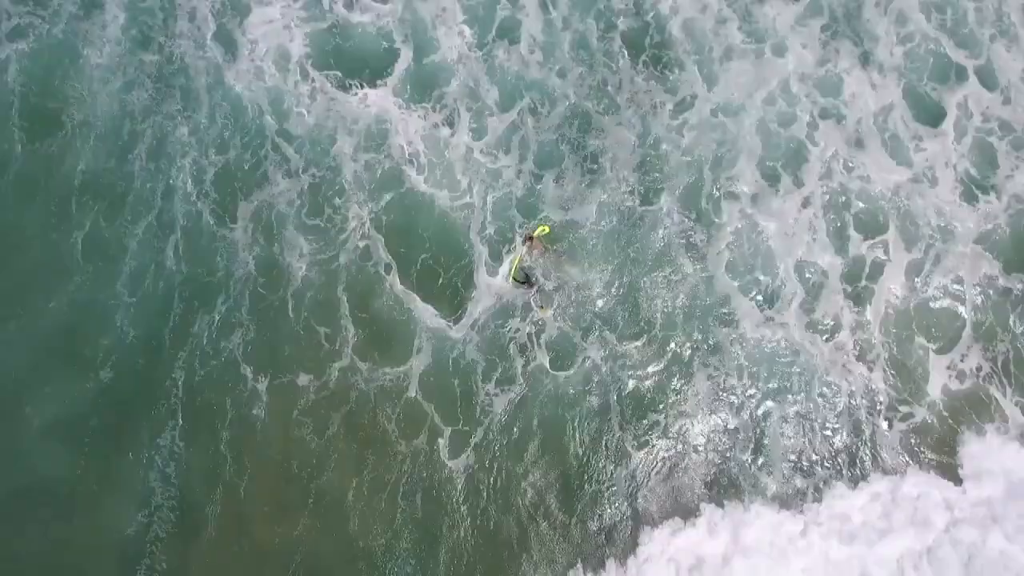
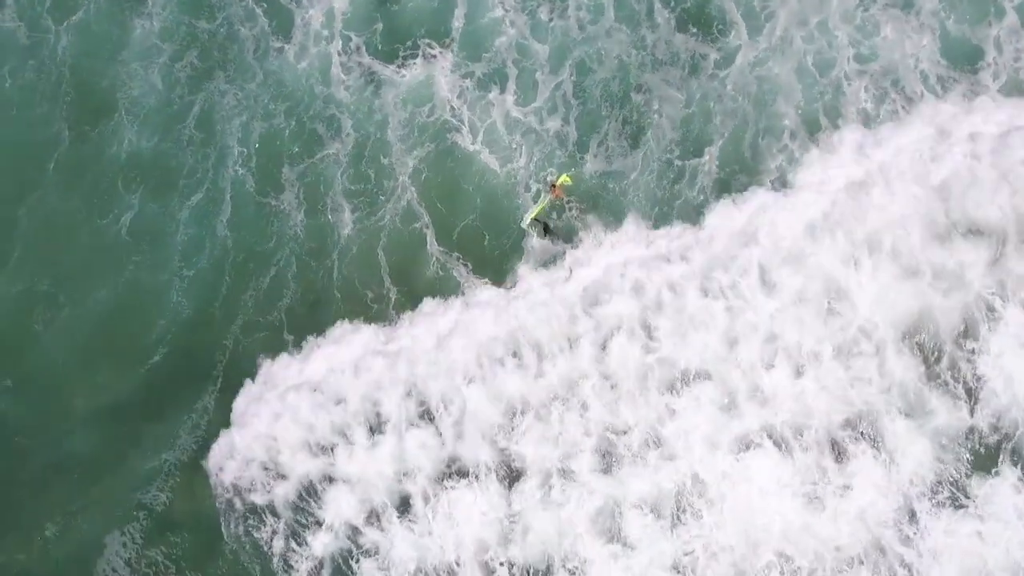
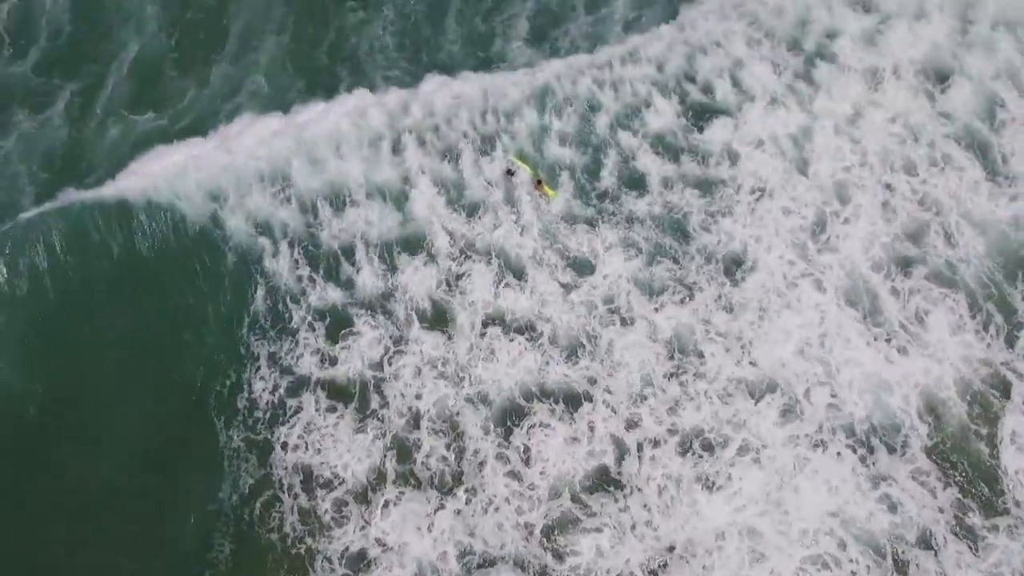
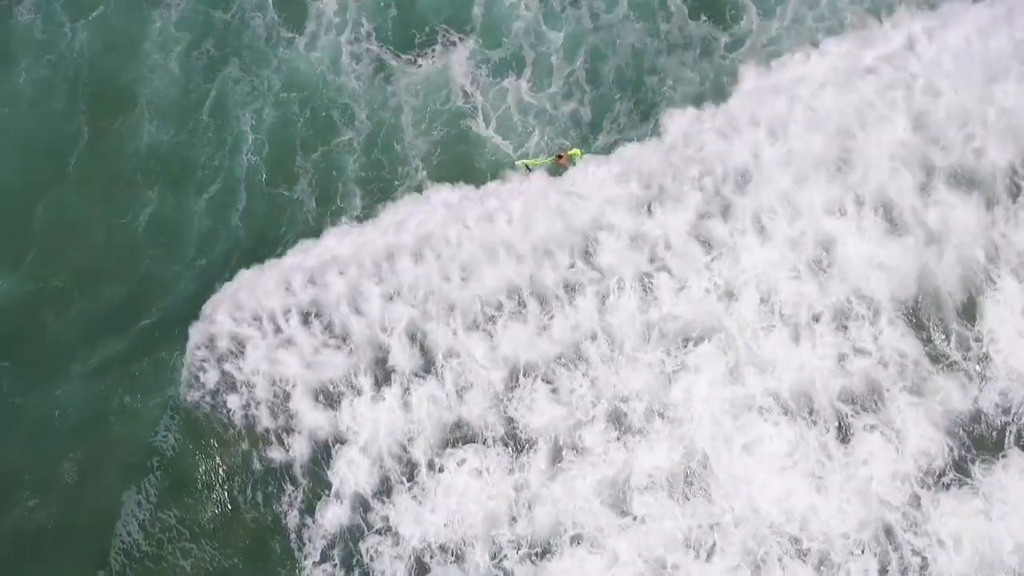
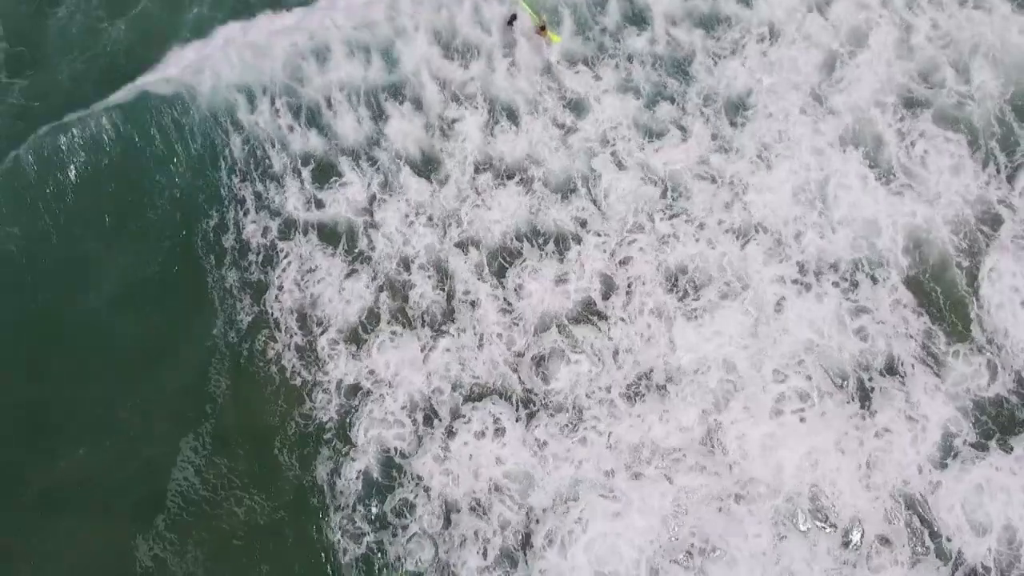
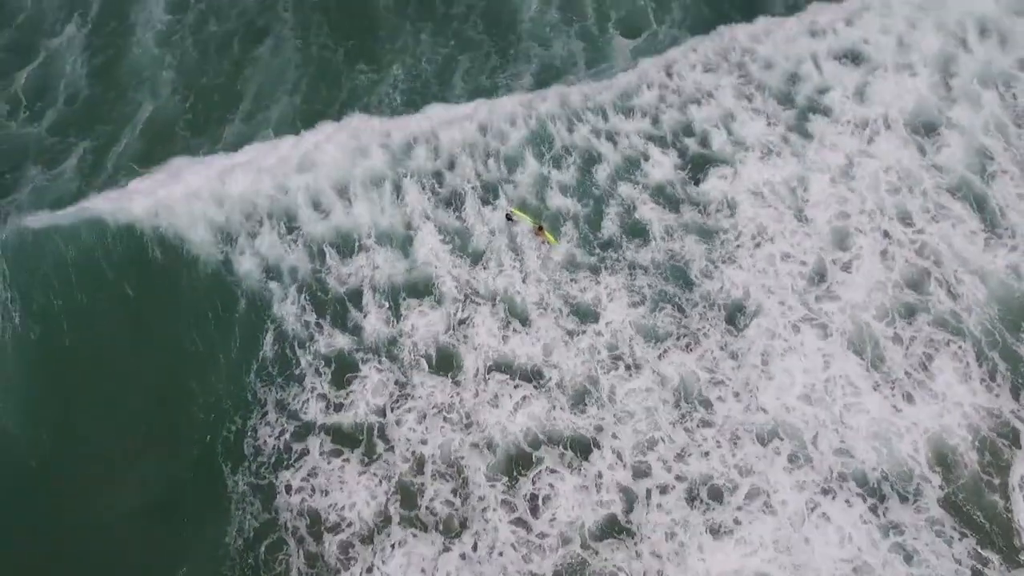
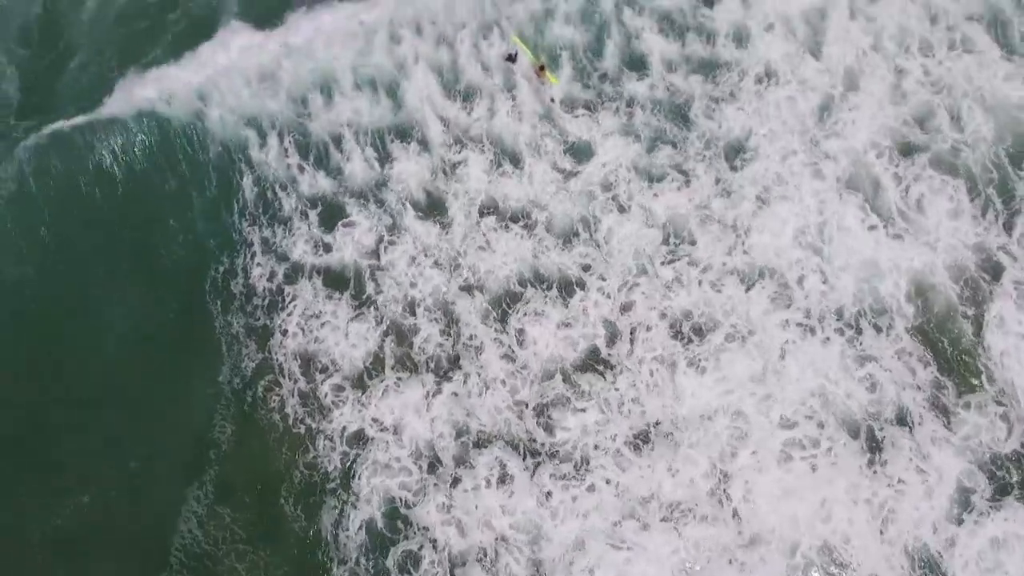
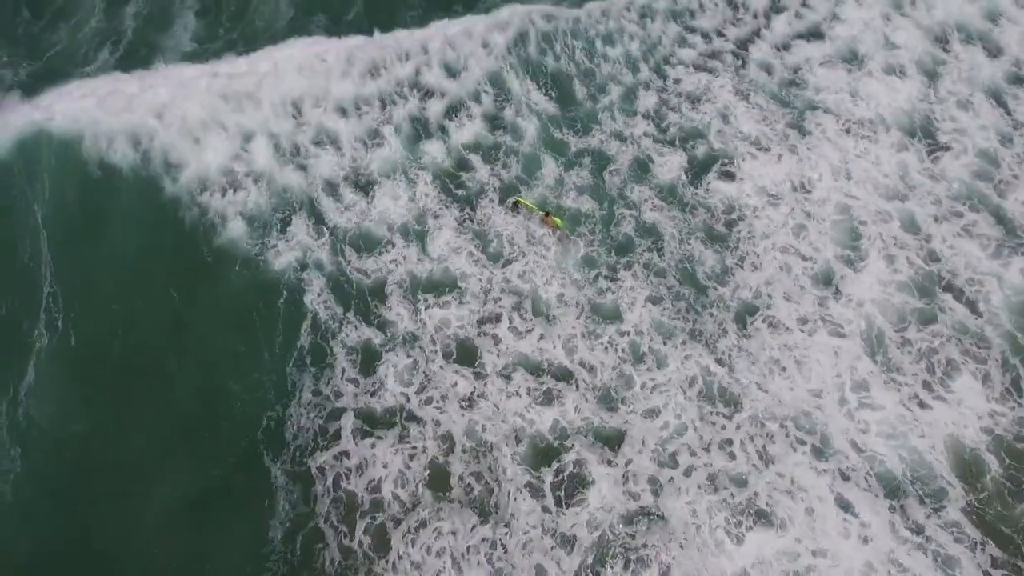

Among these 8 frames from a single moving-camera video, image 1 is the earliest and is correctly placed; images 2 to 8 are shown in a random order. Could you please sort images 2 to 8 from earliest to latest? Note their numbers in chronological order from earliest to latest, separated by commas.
2, 4, 5, 7, 3, 6, 8
